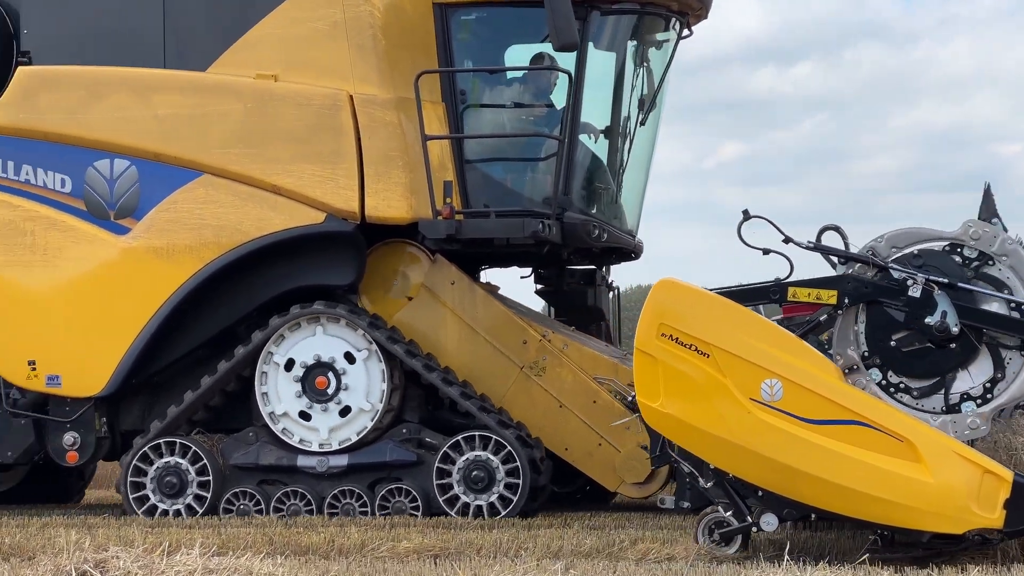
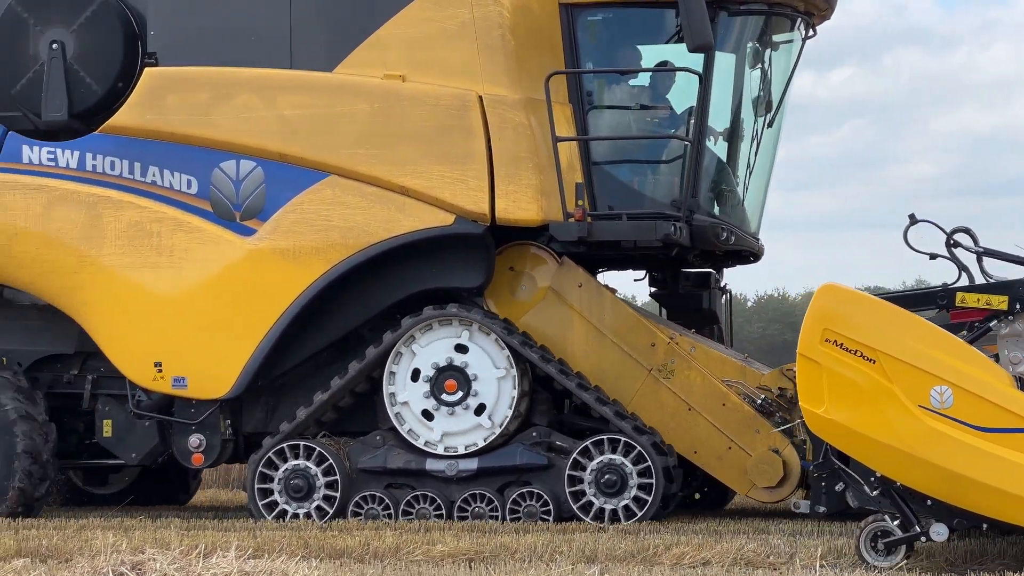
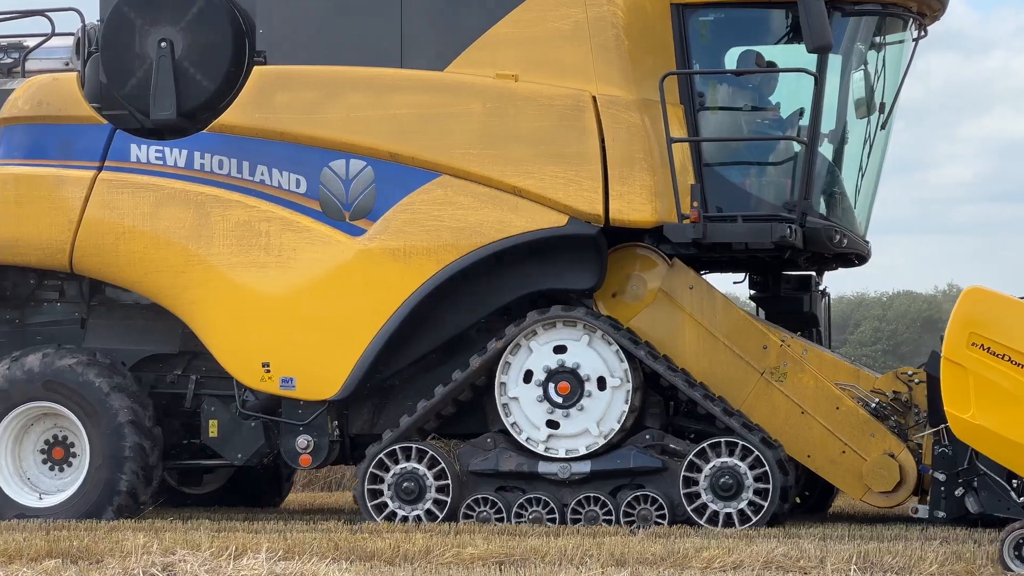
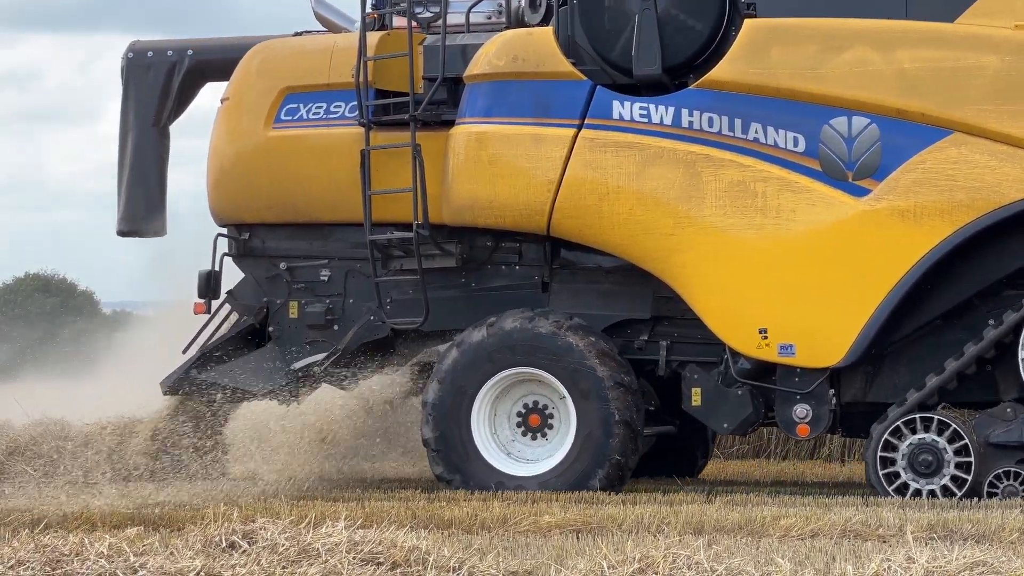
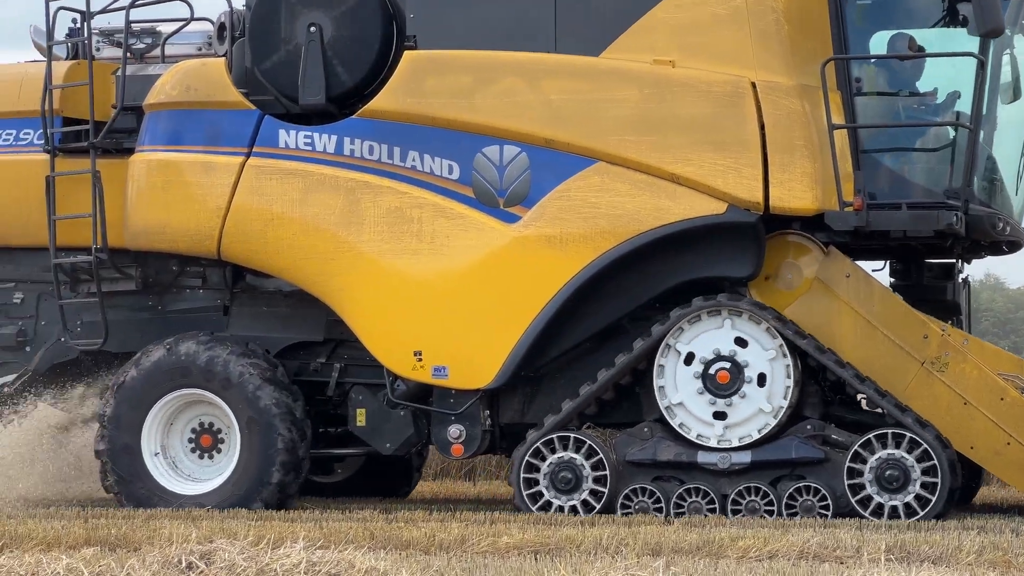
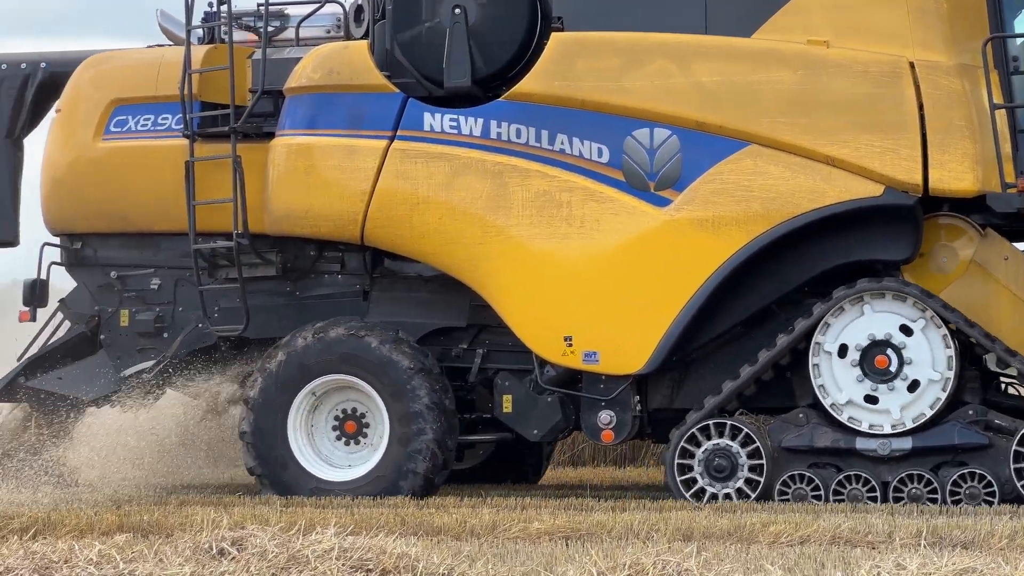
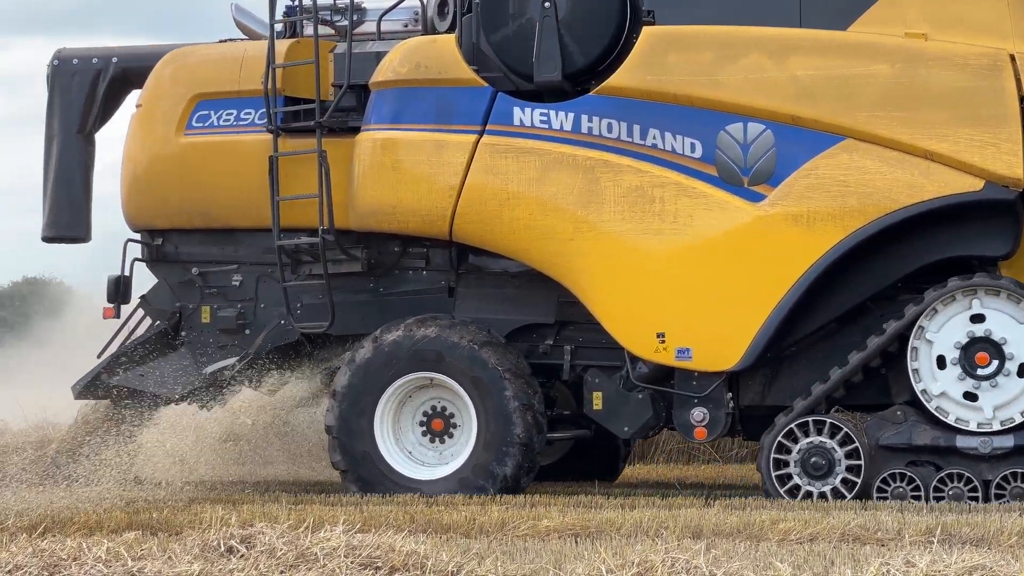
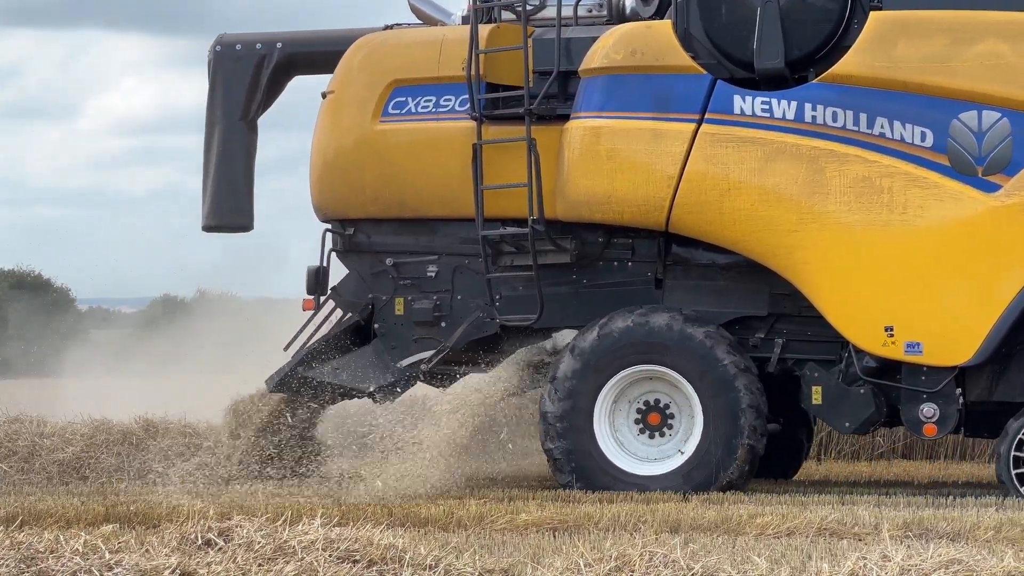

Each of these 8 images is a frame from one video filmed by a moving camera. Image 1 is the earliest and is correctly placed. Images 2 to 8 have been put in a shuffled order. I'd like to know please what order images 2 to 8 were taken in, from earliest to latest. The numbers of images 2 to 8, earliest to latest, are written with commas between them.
2, 3, 5, 6, 7, 4, 8
